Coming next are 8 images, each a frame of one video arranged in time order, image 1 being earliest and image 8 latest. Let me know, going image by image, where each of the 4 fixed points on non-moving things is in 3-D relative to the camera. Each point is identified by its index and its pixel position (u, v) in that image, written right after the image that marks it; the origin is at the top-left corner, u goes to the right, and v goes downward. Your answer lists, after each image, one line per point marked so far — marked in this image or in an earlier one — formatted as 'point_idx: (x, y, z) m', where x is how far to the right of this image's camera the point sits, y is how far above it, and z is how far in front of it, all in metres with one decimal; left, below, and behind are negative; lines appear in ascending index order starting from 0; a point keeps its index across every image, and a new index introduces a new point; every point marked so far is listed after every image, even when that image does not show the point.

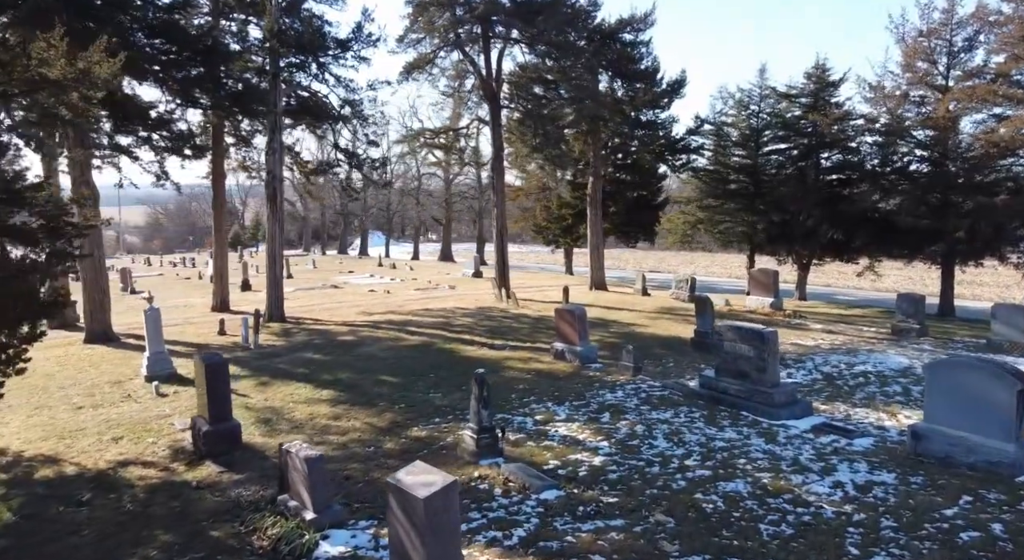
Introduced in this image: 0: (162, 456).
0: (-3.5, -1.7, +6.9) m
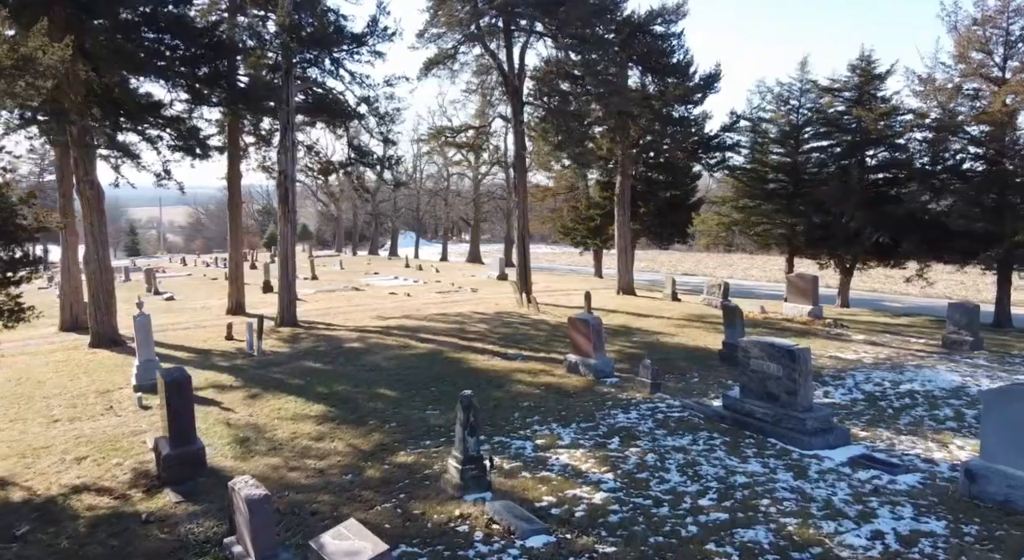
0: (-3.5, -1.8, +6.3) m
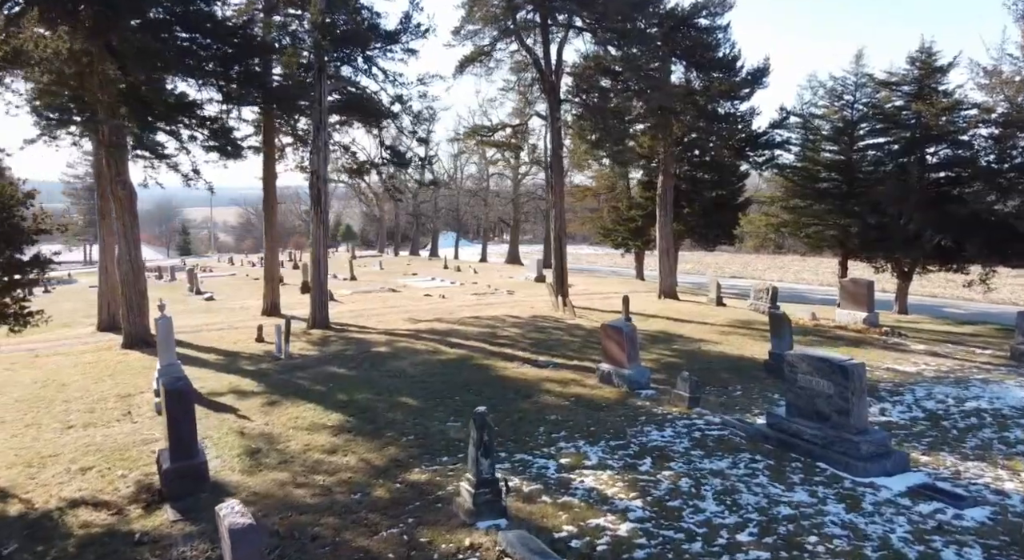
0: (-3.4, -1.9, +6.1) m
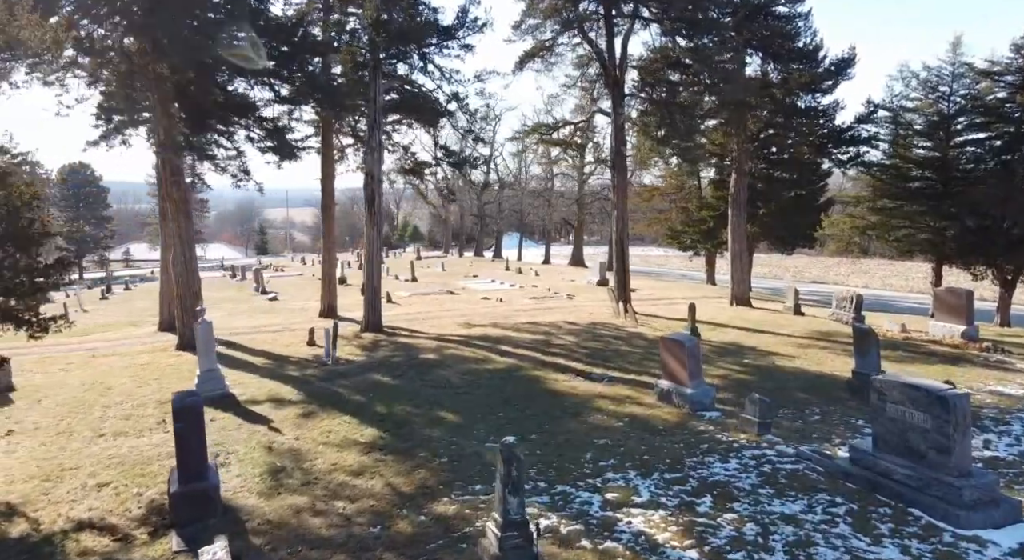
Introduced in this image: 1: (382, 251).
0: (-3.1, -1.9, +5.7) m
1: (-2.9, +0.6, +15.2) m
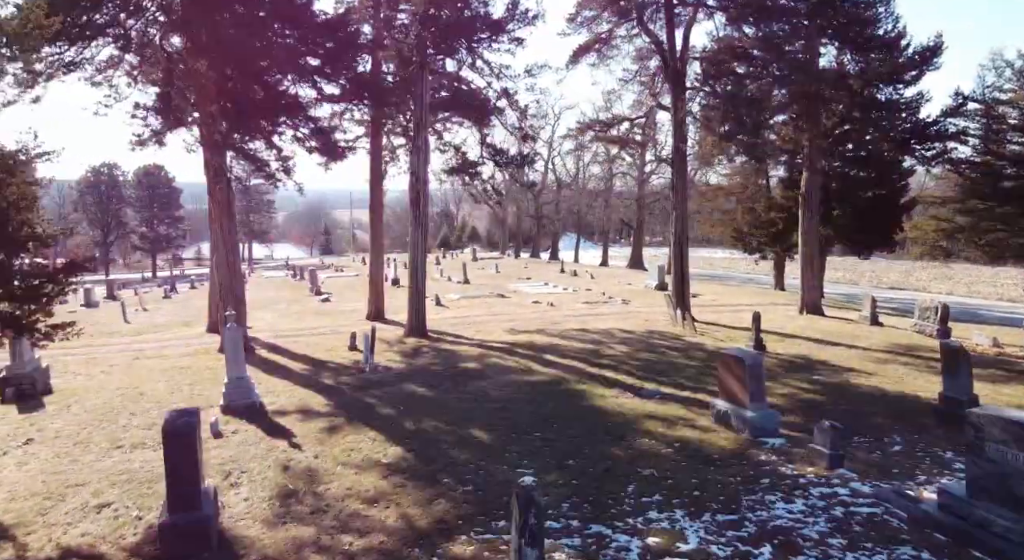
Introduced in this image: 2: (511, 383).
0: (-2.9, -2.0, +5.2) m
1: (-1.8, +0.6, +14.7) m
2: (0.0, -1.5, +10.3) m
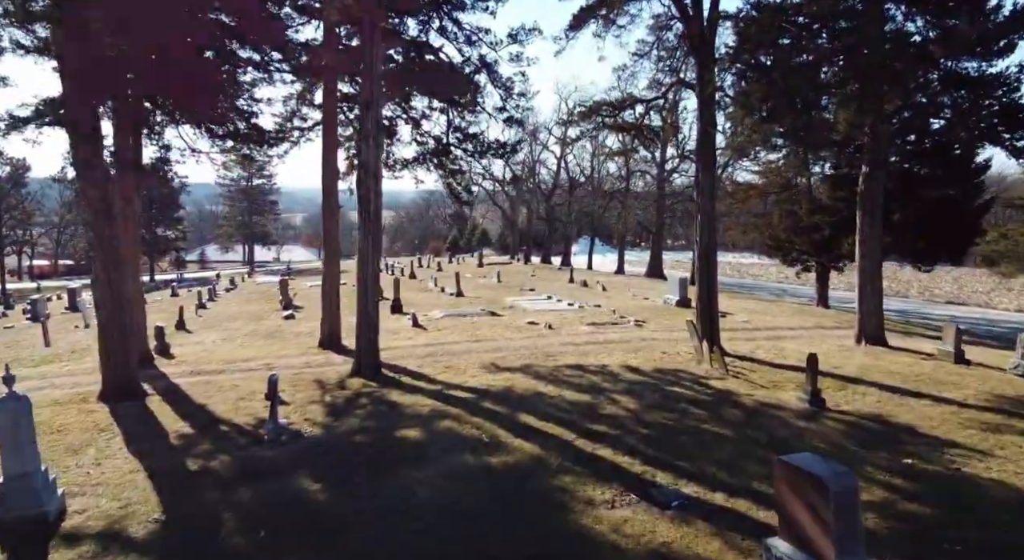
0: (-3.6, -2.4, +2.0) m
1: (-2.2, +0.2, +11.5) m
2: (-0.5, -1.9, +7.0) m
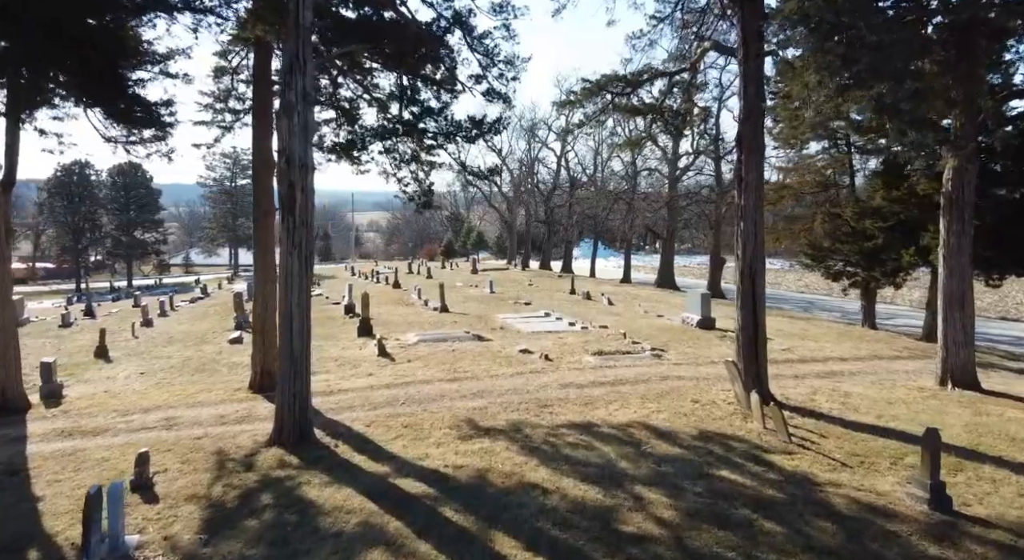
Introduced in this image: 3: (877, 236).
0: (-3.8, -2.7, -1.1) m
1: (-2.4, -0.2, +8.4) m
2: (-0.8, -2.3, +3.9) m
3: (+8.0, +0.9, +15.3) m
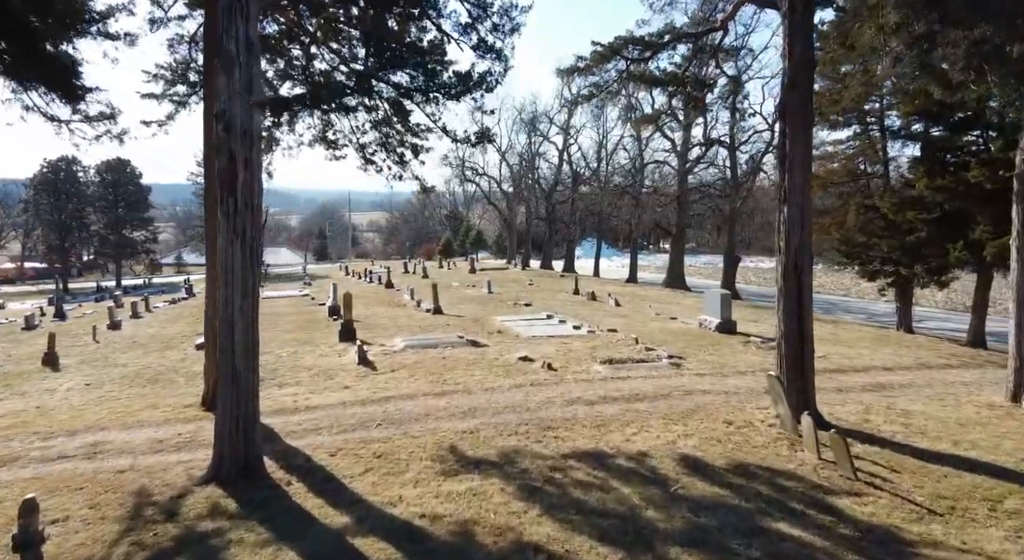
0: (-3.9, -2.7, -2.7) m
1: (-2.4, -0.2, +6.7) m
2: (-0.8, -2.2, +2.3) m
3: (+8.0, +1.0, +13.7) m
